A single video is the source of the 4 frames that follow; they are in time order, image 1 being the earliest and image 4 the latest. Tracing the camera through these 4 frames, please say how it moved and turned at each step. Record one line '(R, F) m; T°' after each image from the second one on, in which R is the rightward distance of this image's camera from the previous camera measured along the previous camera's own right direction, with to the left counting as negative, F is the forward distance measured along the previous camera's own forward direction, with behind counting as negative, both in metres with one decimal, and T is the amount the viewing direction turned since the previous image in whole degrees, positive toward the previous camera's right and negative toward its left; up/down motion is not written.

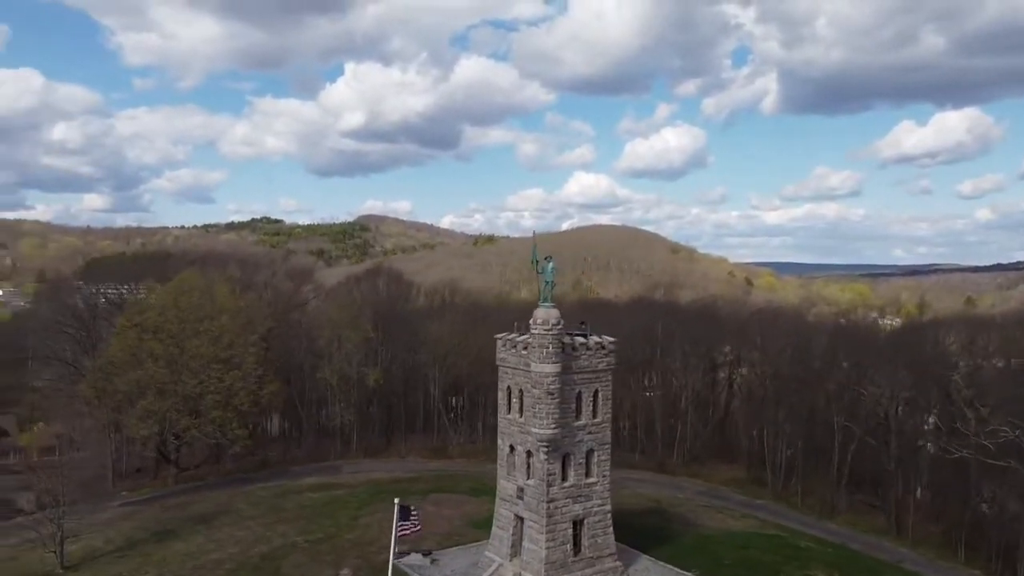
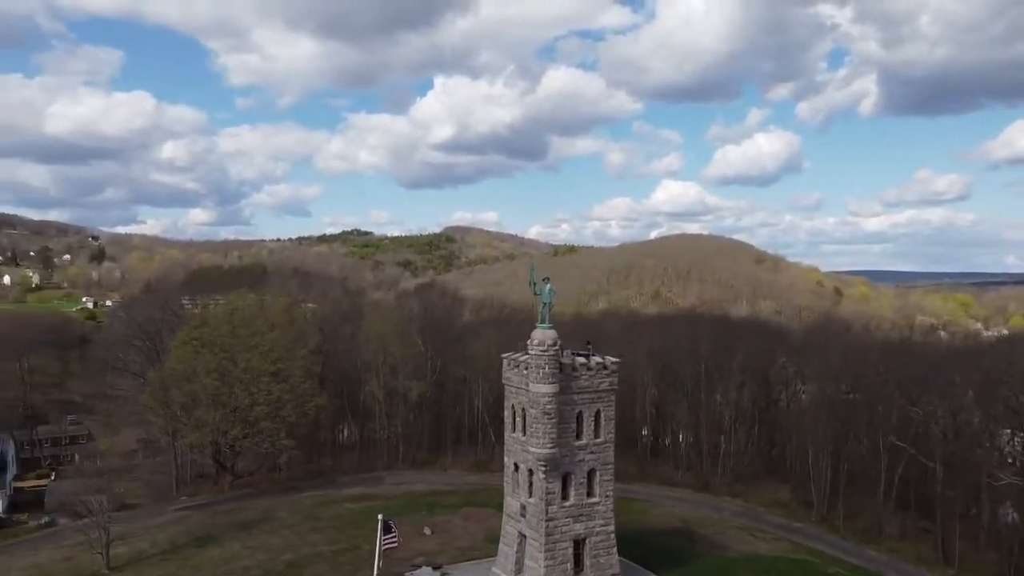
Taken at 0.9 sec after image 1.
(+3.1, -0.4) m; -6°
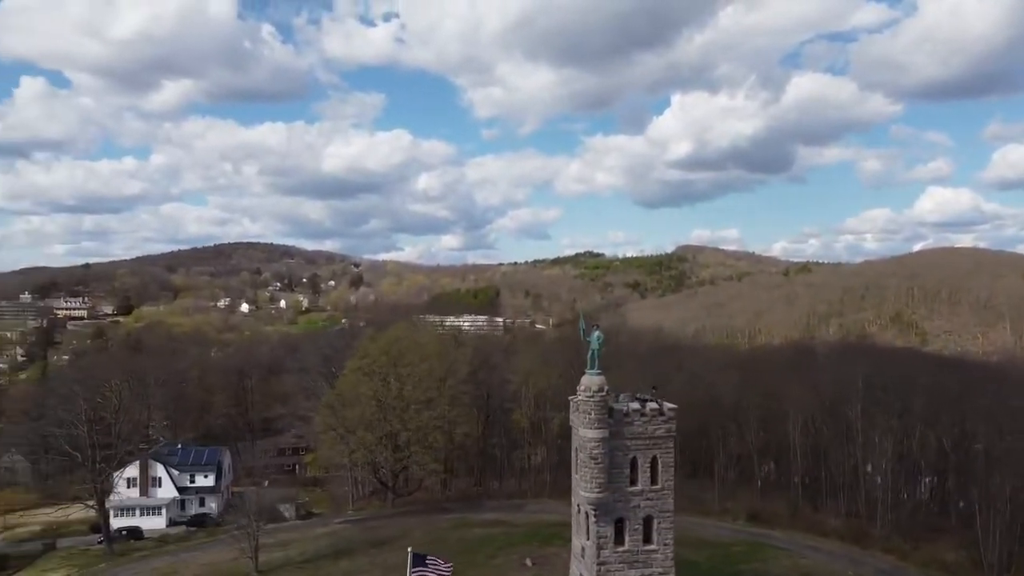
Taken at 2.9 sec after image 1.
(+6.8, -0.3) m; -17°
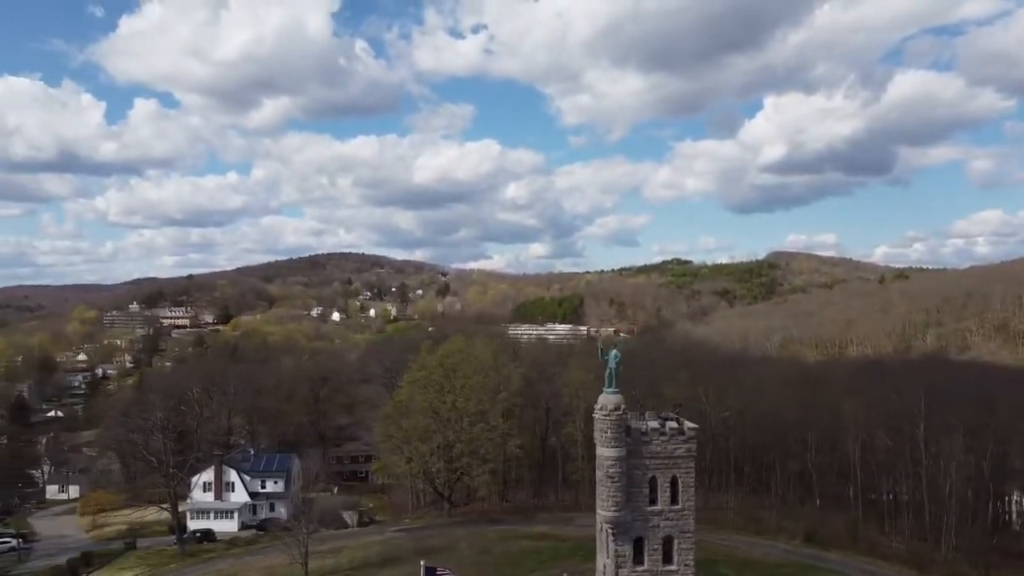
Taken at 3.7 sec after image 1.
(+2.6, -0.3) m; -6°
